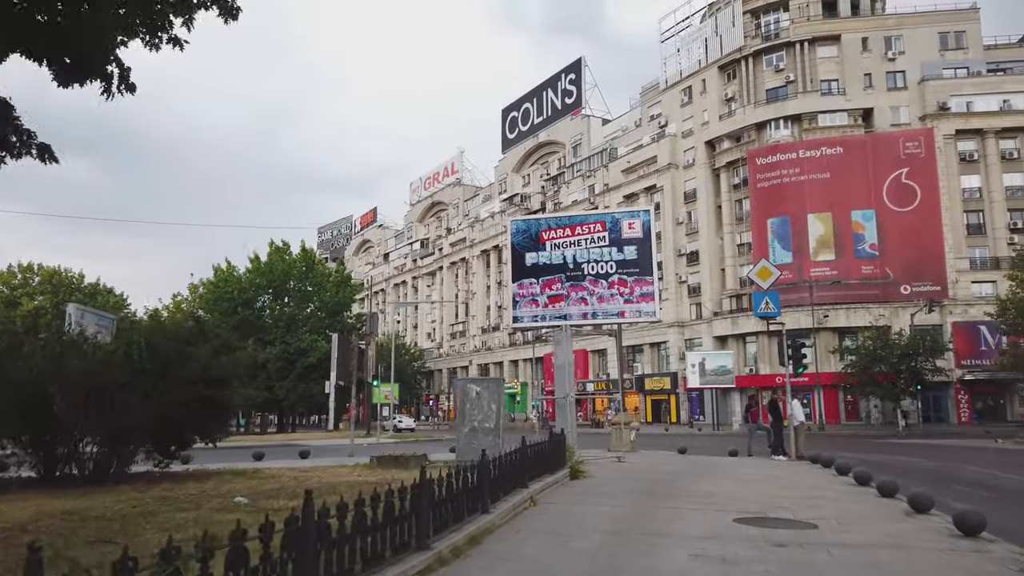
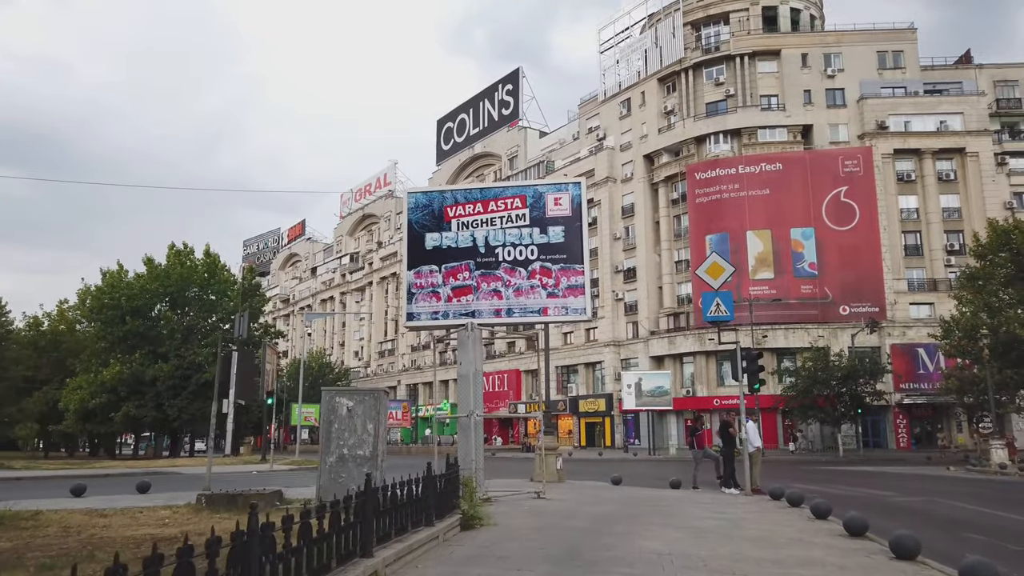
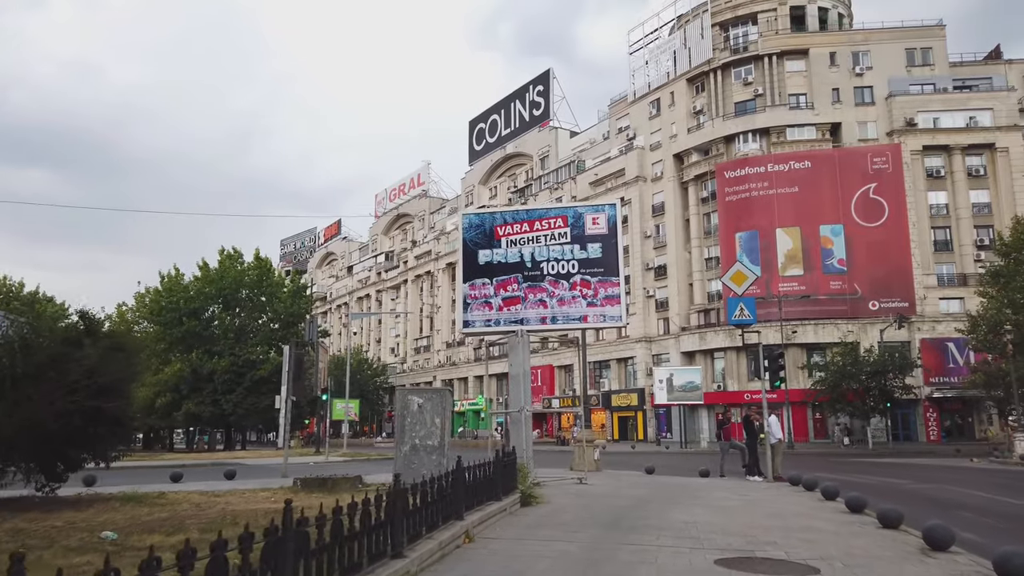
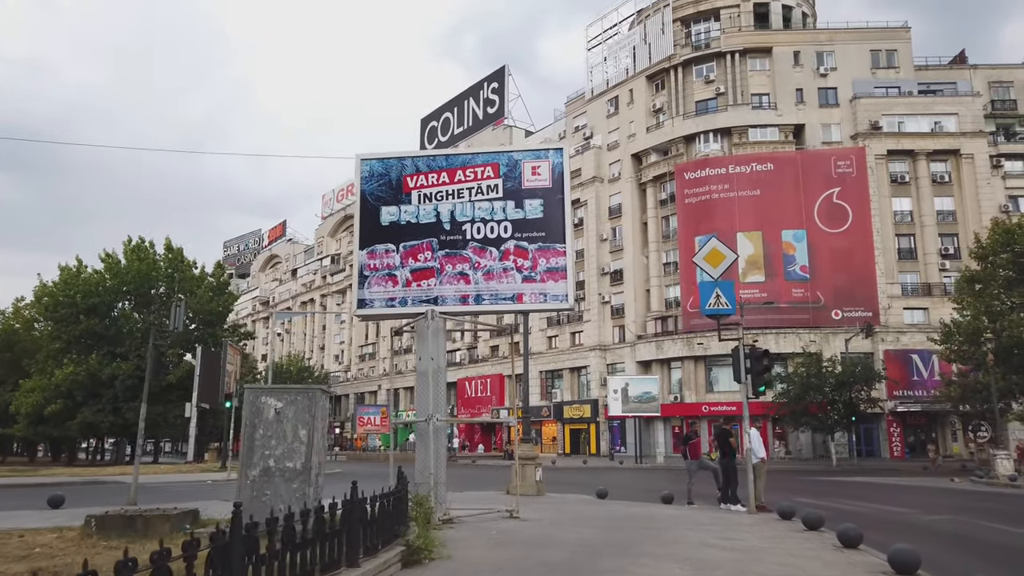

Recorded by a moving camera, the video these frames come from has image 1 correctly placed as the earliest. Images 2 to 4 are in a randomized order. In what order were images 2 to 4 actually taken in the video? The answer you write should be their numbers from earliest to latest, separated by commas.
3, 2, 4
